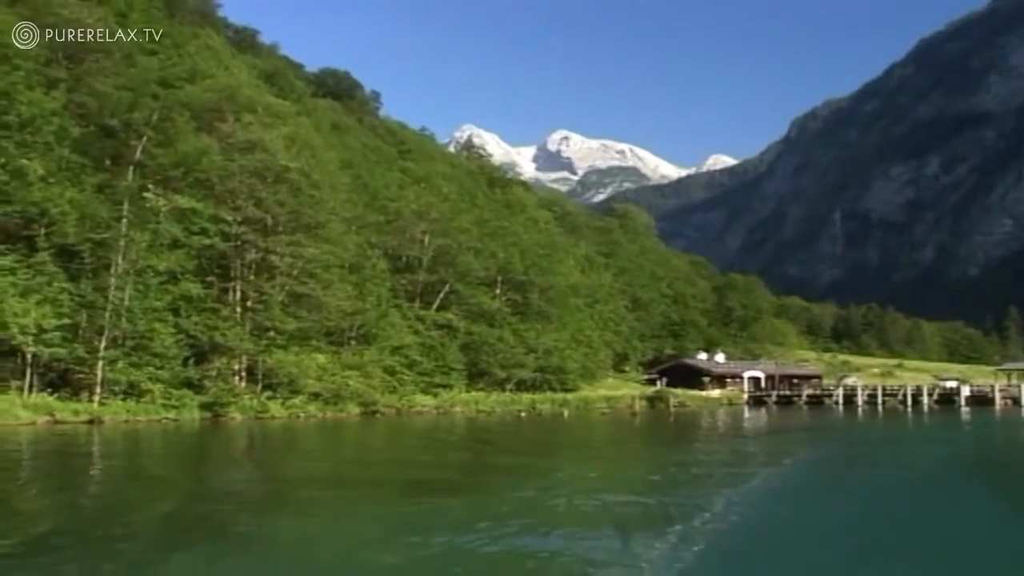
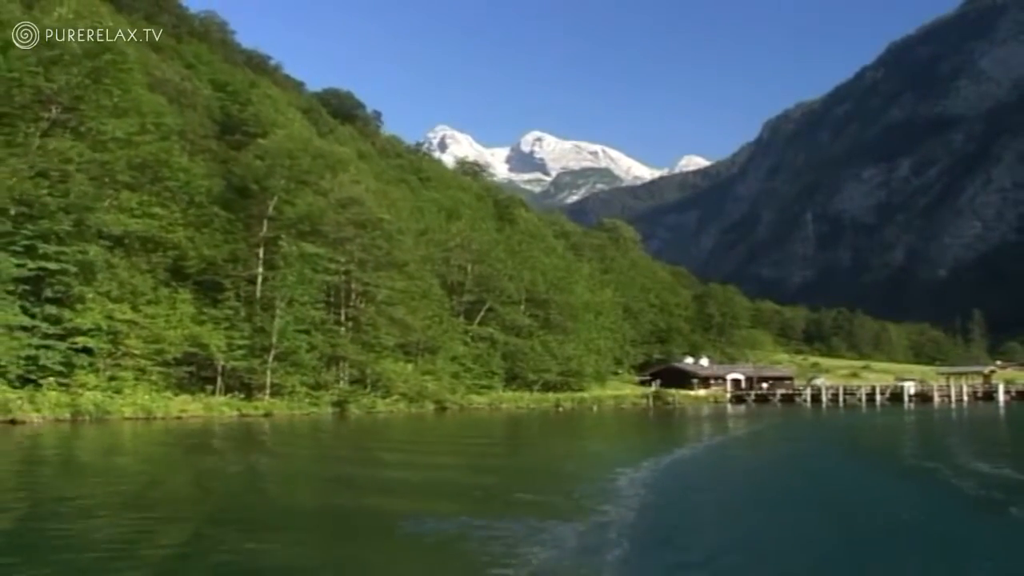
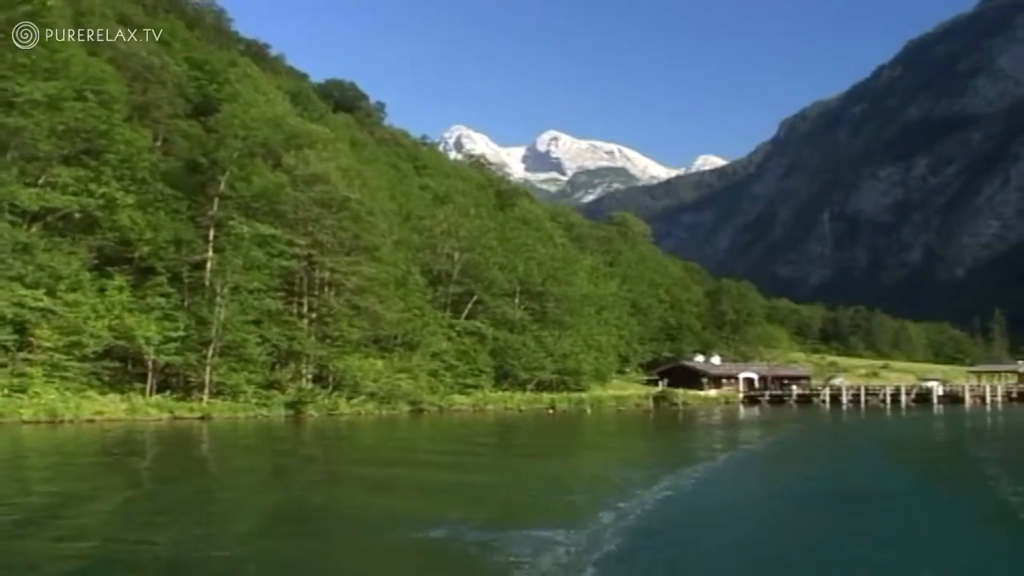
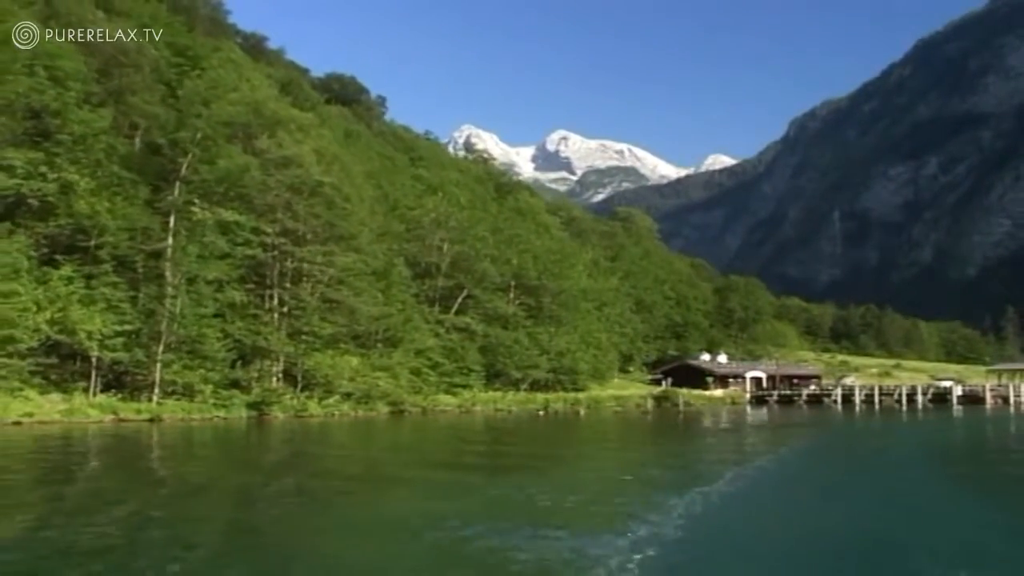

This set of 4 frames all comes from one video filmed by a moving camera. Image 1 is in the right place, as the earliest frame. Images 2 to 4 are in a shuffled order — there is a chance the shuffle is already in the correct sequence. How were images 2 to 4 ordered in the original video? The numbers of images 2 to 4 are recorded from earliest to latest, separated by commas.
4, 3, 2
